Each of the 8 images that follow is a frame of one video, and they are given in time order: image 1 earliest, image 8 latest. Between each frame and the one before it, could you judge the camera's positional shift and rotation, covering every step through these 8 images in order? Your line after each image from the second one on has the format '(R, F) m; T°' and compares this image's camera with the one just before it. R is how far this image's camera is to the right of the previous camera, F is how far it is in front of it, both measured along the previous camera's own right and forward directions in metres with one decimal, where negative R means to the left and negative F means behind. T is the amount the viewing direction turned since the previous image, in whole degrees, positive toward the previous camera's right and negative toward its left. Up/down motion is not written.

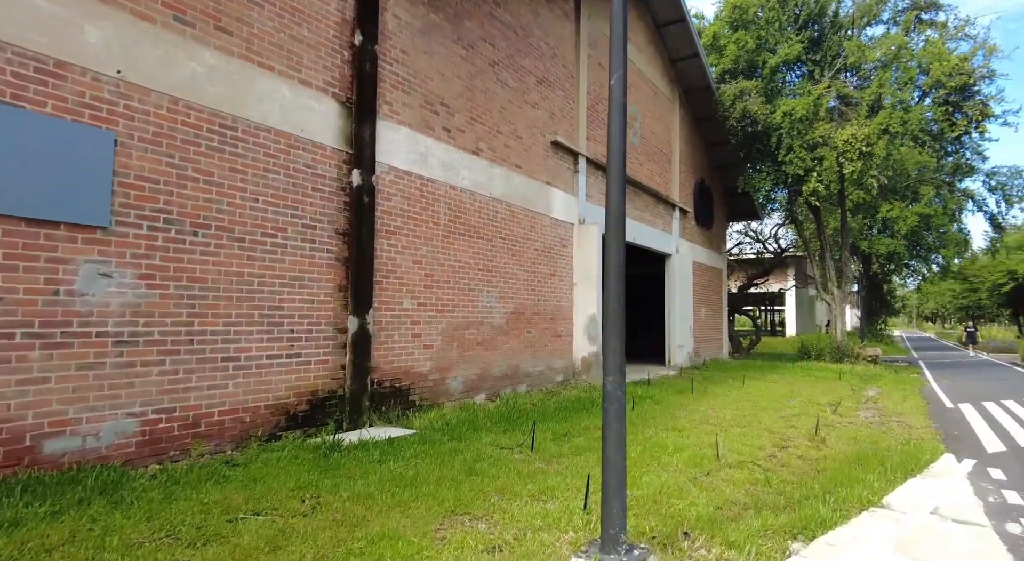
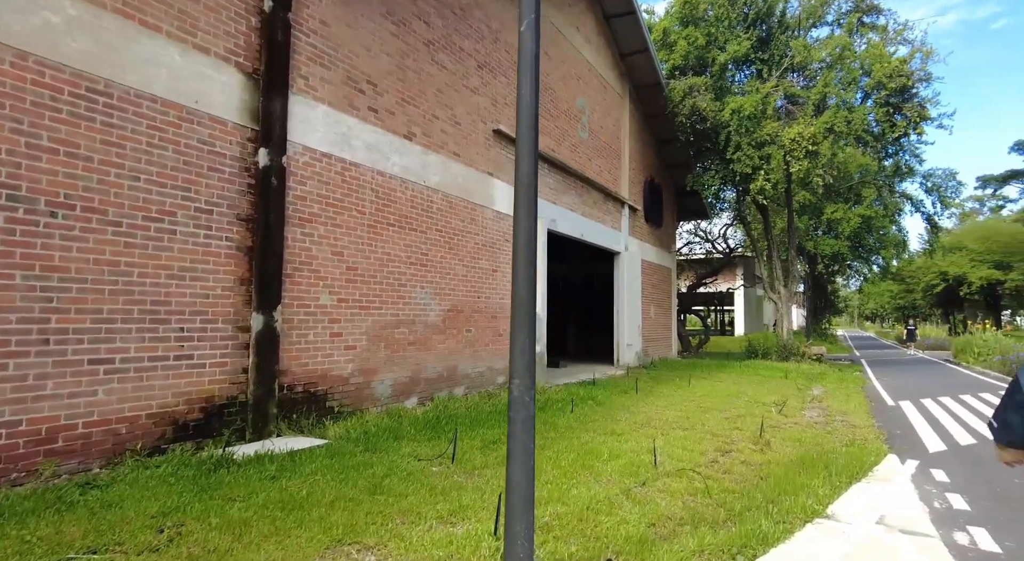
(+0.3, +0.5) m; +4°
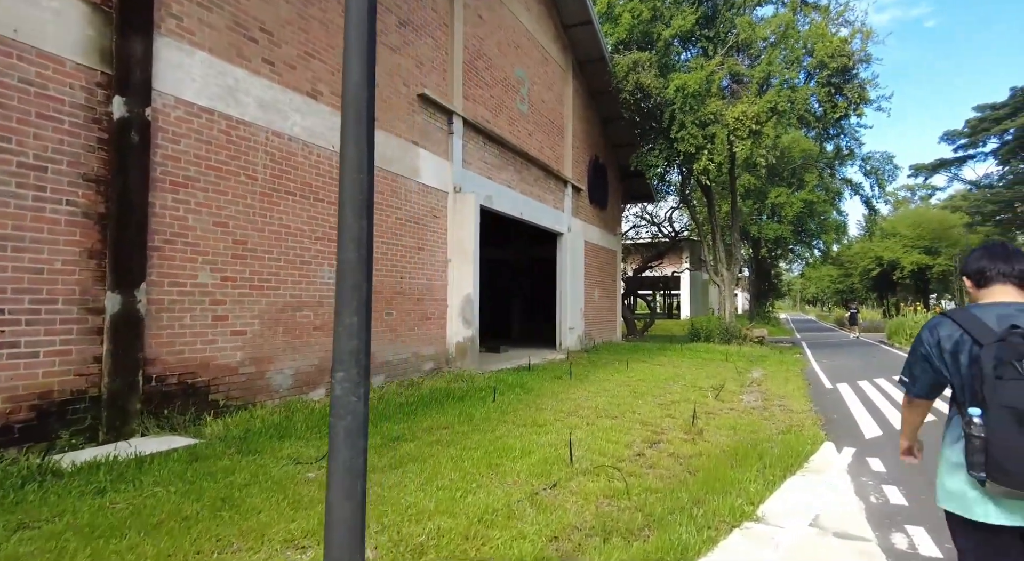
(+0.5, +0.7) m; +5°
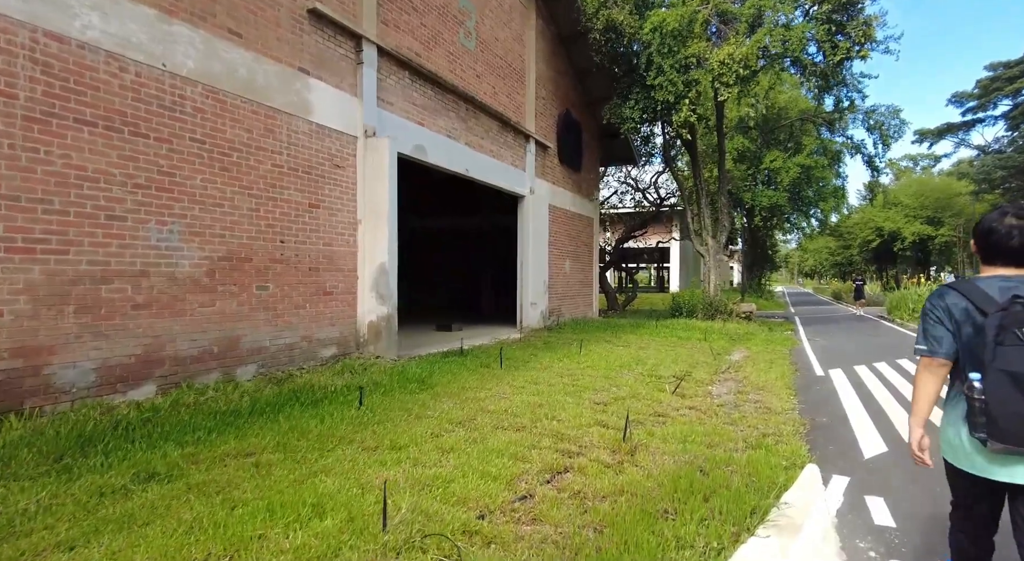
(+1.1, +1.8) m; 0°
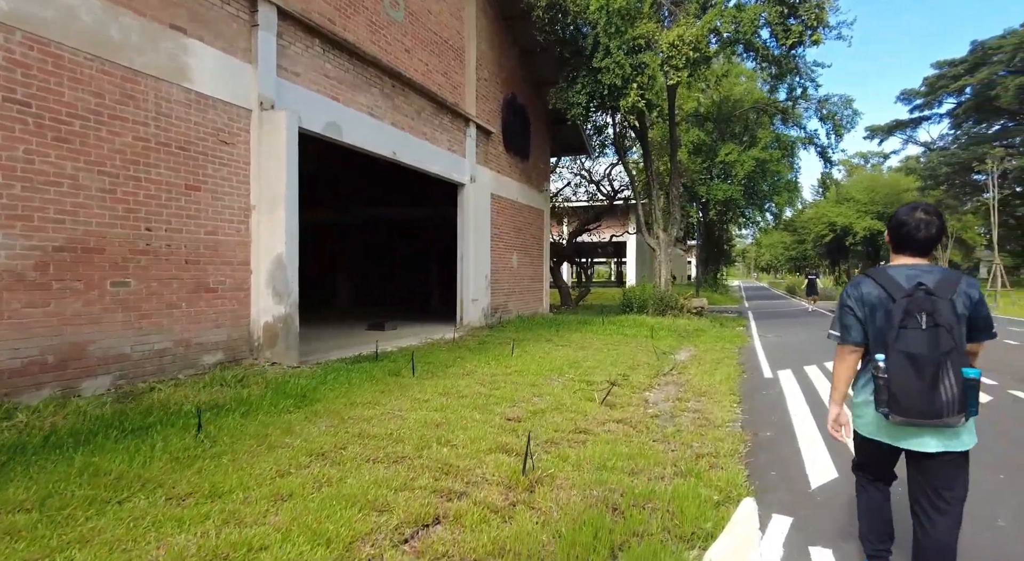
(+0.6, +0.9) m; +4°
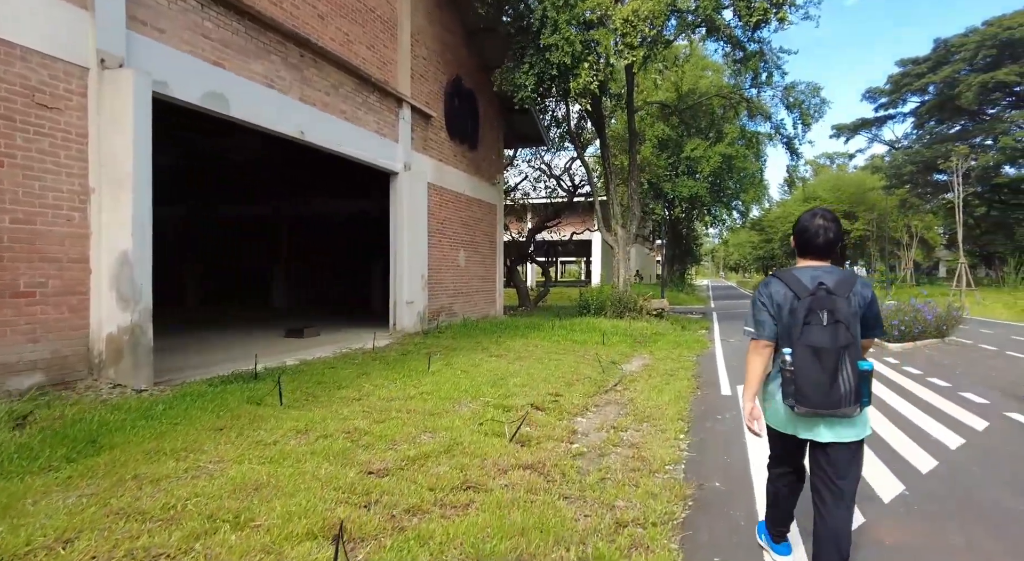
(+0.7, +1.3) m; +3°
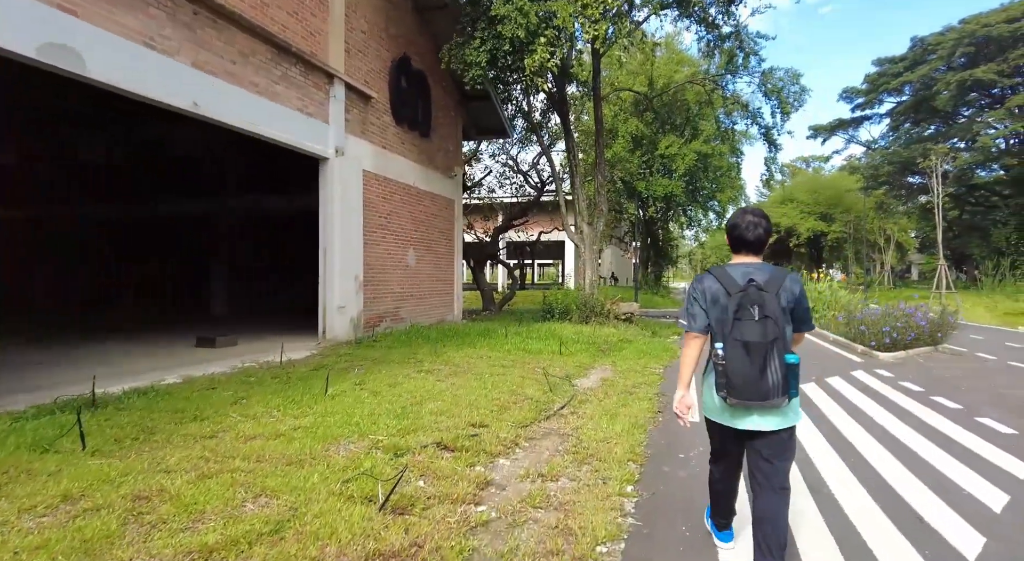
(+0.6, +1.3) m; +2°
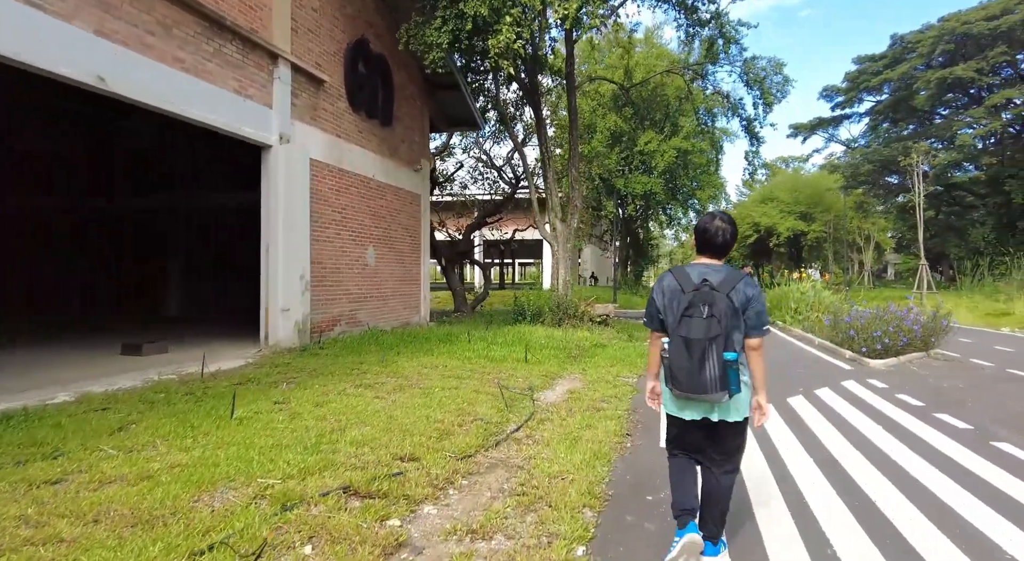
(+0.3, +0.8) m; +2°
